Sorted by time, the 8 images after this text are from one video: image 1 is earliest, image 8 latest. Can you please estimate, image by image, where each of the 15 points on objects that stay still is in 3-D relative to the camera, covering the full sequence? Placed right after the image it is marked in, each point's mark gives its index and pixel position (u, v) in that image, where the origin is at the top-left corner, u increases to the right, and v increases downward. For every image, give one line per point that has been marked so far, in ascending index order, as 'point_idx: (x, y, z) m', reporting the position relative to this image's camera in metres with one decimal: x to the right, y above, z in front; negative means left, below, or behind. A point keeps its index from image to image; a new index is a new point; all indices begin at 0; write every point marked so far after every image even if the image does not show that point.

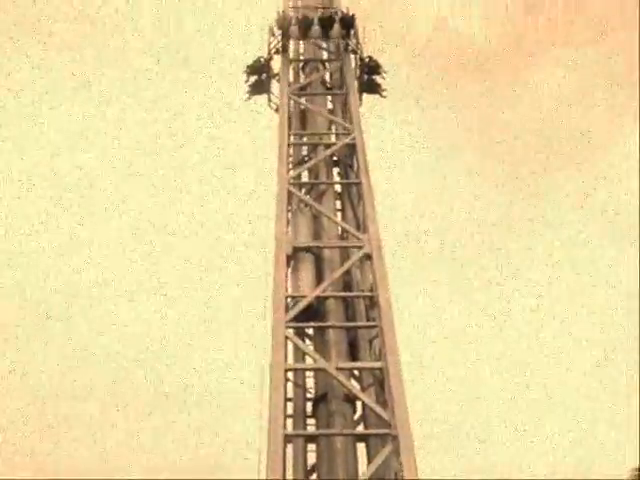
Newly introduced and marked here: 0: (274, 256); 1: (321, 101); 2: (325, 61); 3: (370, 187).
0: (-0.6, -0.2, +13.3) m
1: (+0.1, +2.2, +13.9) m
2: (+0.1, +2.8, +14.1) m
3: (+0.8, +0.8, +13.9) m
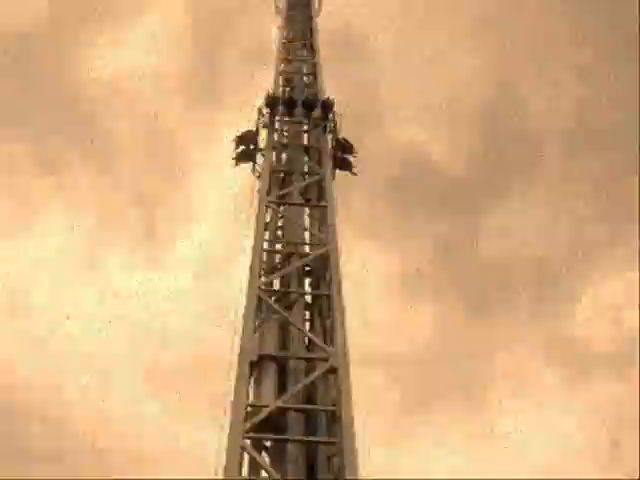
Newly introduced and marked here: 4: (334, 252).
0: (-1.3, -1.9, +13.3) m
1: (-0.3, +0.5, +14.0) m
2: (-0.2, +1.1, +14.2) m
3: (+0.3, -0.9, +13.8) m
4: (+0.2, -0.2, +13.5) m
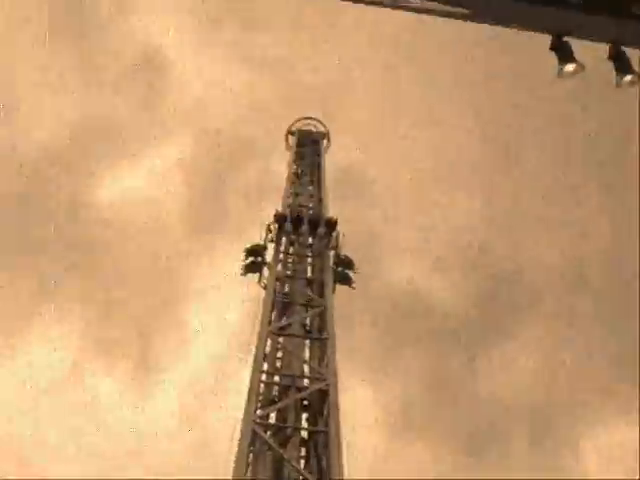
0: (-1.4, -3.8, +12.7) m
1: (-0.3, -1.6, +13.7) m
2: (-0.2, -1.0, +14.0) m
3: (+0.3, -3.0, +13.3) m
4: (+0.2, -2.2, +13.1) m
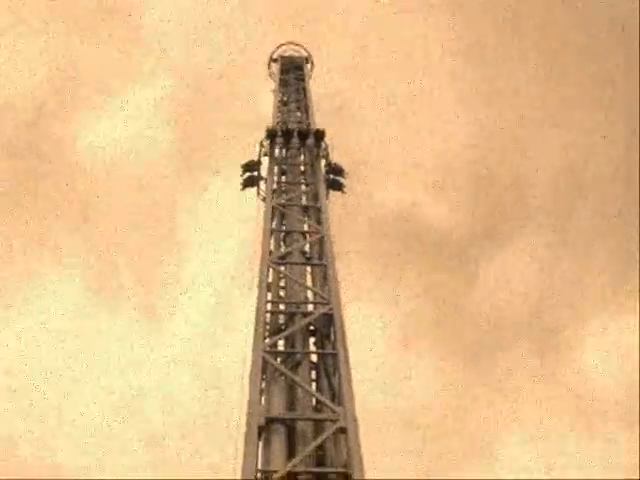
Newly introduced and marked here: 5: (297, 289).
0: (-1.1, -2.8, +13.1) m
1: (-0.3, -0.5, +13.9) m
2: (-0.2, +0.1, +14.1) m
3: (+0.4, -1.8, +13.6) m
4: (+0.3, -1.1, +13.4) m
5: (-0.4, -0.8, +14.1) m
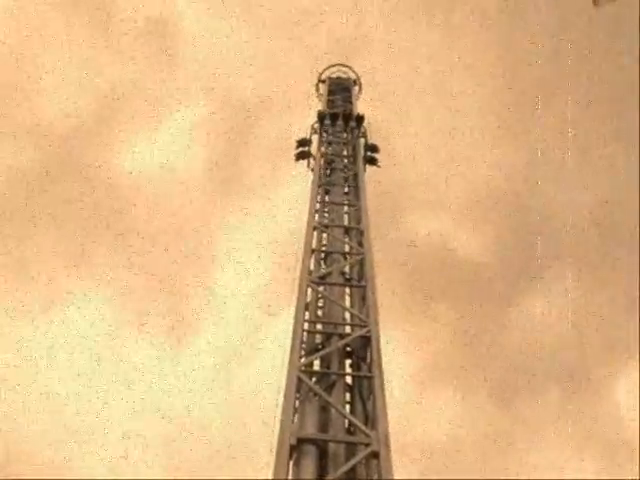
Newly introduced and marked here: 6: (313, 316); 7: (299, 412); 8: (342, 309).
0: (-0.7, -3.1, +13.1) m
1: (+0.3, -0.8, +13.9) m
2: (+0.4, -0.2, +14.1) m
3: (+0.9, -2.2, +13.5) m
4: (+0.8, -1.4, +13.3) m
5: (+0.2, -1.1, +14.1) m
6: (-0.1, -1.2, +13.9) m
7: (-0.3, -2.7, +13.8) m
8: (+0.3, -1.1, +13.8) m
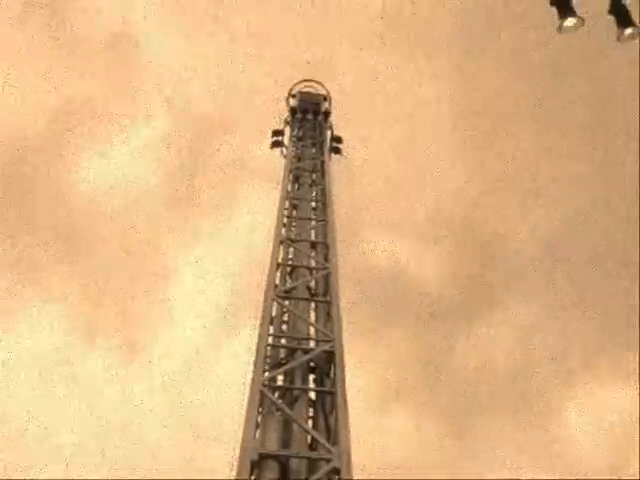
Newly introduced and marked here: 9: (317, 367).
0: (-1.2, -3.3, +13.0) m
1: (-0.2, -1.0, +13.8) m
2: (-0.1, -0.4, +14.1) m
3: (+0.4, -2.4, +13.5) m
4: (+0.3, -1.6, +13.3) m
5: (-0.3, -1.4, +14.0) m
6: (-0.7, -1.4, +13.8) m
7: (-0.9, -2.9, +13.7) m
8: (-0.2, -1.3, +13.8) m
9: (0.0, -2.0, +13.9) m
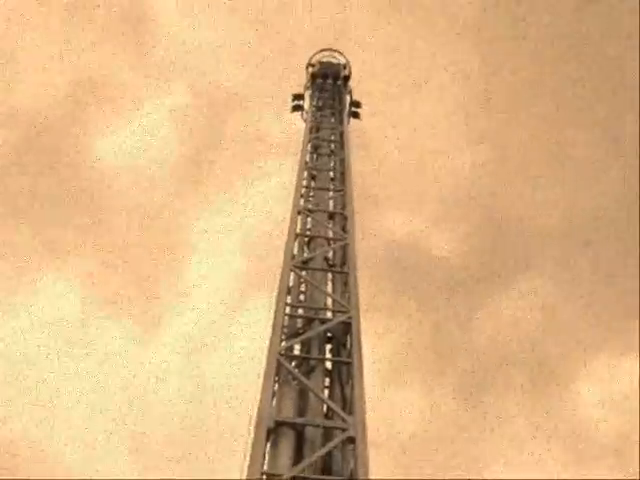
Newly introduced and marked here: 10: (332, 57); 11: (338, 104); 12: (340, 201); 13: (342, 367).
0: (-1.0, -2.8, +13.1) m
1: (0.0, -0.6, +13.9) m
2: (+0.2, 0.0, +14.1) m
3: (+0.6, -2.0, +13.6) m
4: (+0.5, -1.2, +13.4) m
5: (-0.1, -0.9, +14.1) m
6: (-0.4, -1.0, +13.9) m
7: (-0.7, -2.5, +13.8) m
8: (0.0, -0.9, +13.9) m
9: (+0.2, -1.5, +14.0) m
10: (+0.2, +4.1, +19.9) m
11: (+0.3, +2.7, +17.2) m
12: (+0.3, +0.6, +14.6) m
13: (+0.4, -2.0, +14.1) m
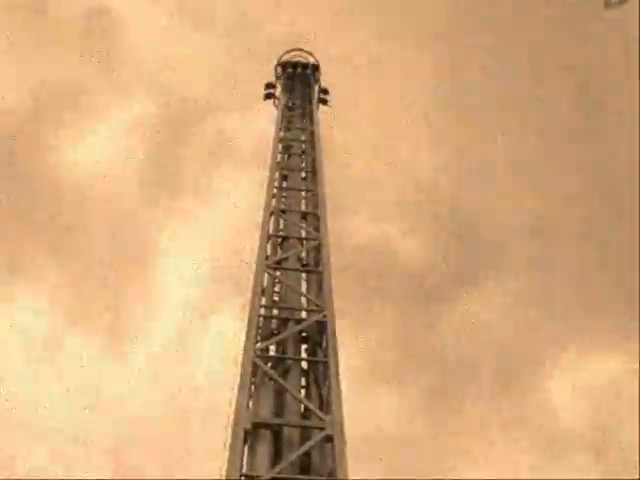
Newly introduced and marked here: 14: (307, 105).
0: (-1.3, -2.9, +13.1) m
1: (-0.4, -0.6, +13.9) m
2: (-0.3, 0.0, +14.1) m
3: (+0.3, -2.0, +13.6) m
4: (+0.2, -1.2, +13.4) m
5: (-0.5, -0.9, +14.1) m
6: (-0.8, -1.0, +13.9) m
7: (-1.0, -2.5, +13.8) m
8: (-0.4, -0.9, +13.9) m
9: (-0.2, -1.5, +14.0) m
10: (-0.5, +4.1, +20.0) m
11: (-0.2, +2.7, +17.2) m
12: (-0.1, +0.6, +14.6) m
13: (0.0, -2.0, +14.1) m
14: (-0.3, +2.6, +17.2) m
